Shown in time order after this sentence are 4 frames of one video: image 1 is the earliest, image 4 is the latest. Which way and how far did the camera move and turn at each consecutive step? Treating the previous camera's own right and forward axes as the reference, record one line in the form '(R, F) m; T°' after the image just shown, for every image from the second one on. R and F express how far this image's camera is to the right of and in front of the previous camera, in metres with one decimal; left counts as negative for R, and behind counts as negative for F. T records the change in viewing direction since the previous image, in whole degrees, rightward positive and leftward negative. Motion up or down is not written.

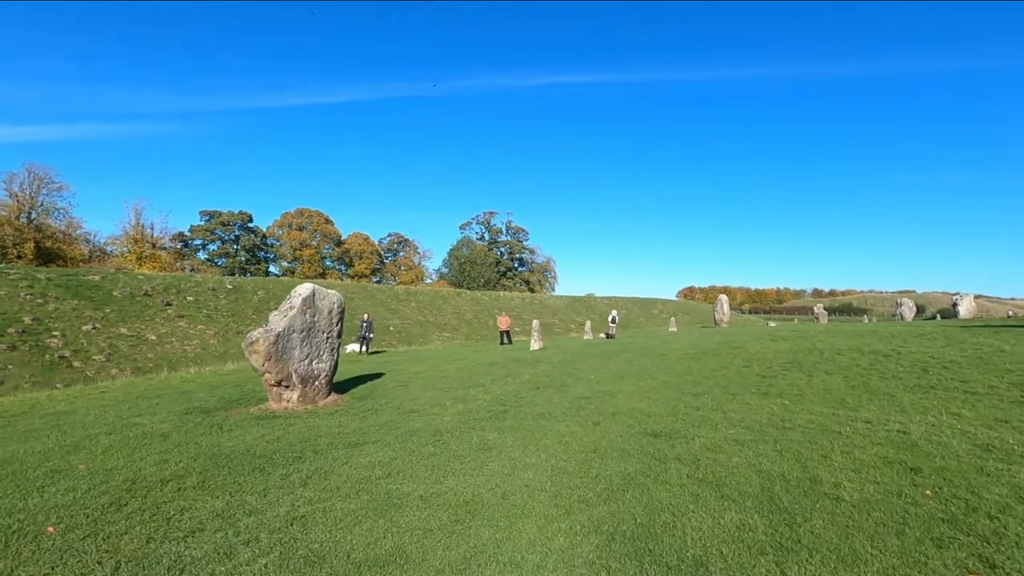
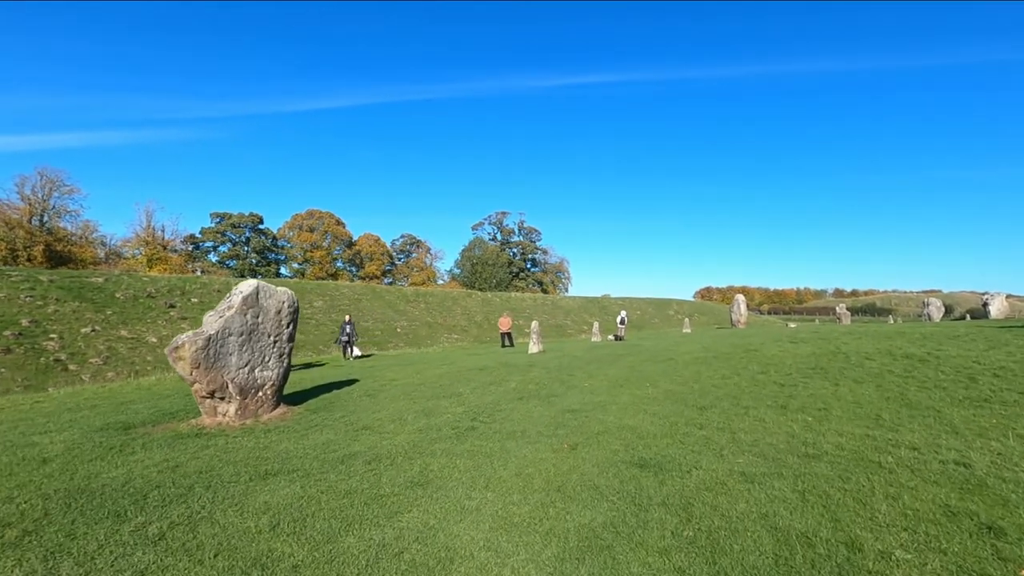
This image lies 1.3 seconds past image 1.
(+0.9, +1.9) m; -2°
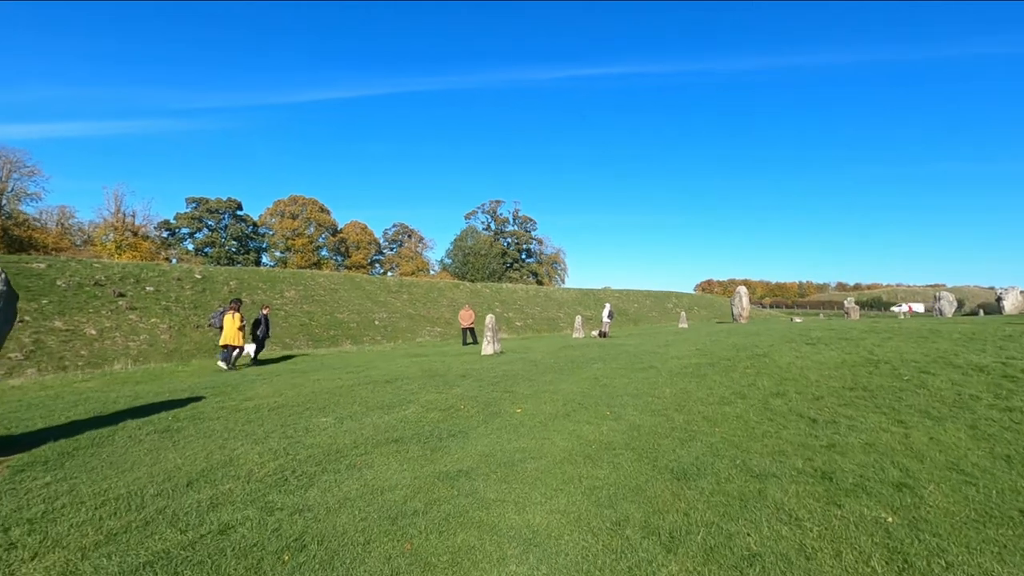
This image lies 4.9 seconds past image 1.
(+2.1, +5.2) m; 0°
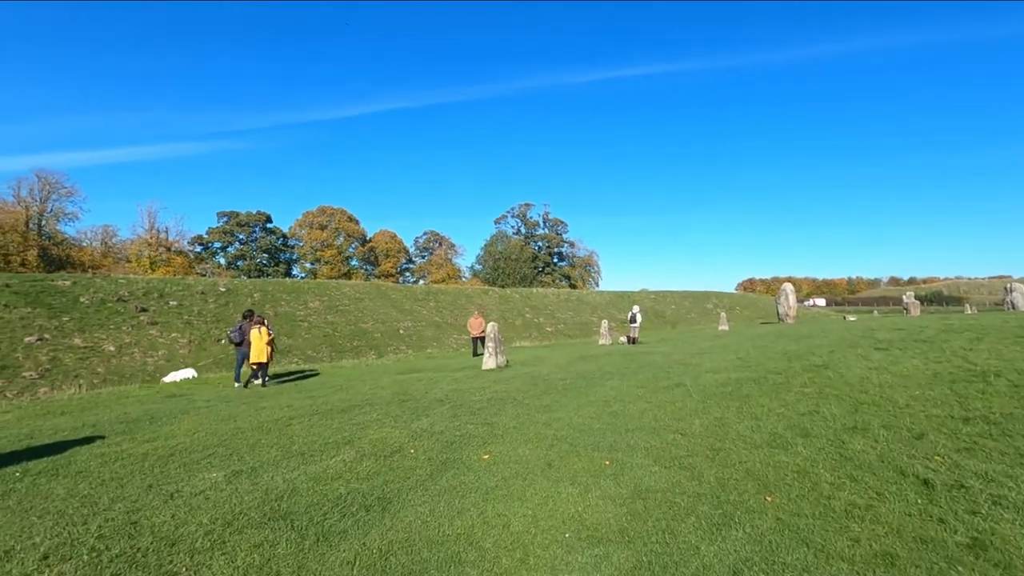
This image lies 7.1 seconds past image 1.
(+1.1, +3.1) m; -4°
